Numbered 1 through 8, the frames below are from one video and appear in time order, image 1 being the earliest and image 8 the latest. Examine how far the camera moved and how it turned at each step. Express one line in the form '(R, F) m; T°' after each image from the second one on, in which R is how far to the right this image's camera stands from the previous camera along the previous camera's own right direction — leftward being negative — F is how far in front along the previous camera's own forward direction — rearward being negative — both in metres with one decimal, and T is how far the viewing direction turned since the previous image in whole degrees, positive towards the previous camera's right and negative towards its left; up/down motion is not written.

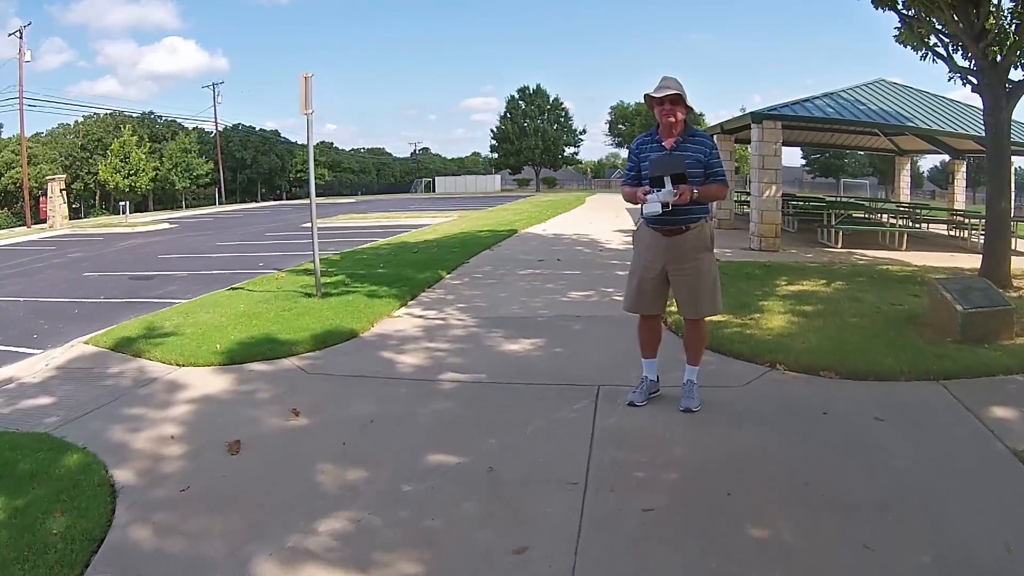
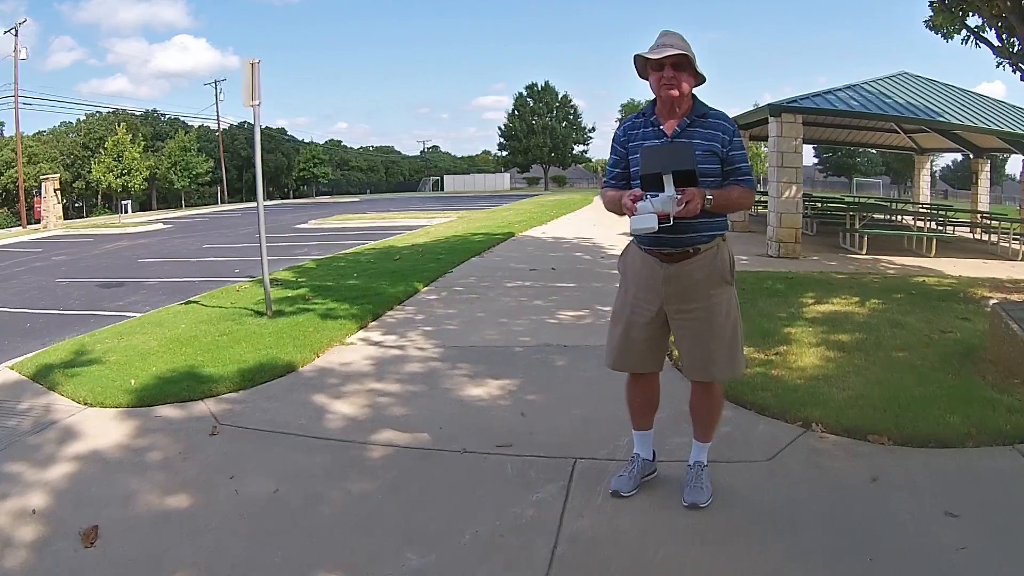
(+0.3, +1.1) m; -1°
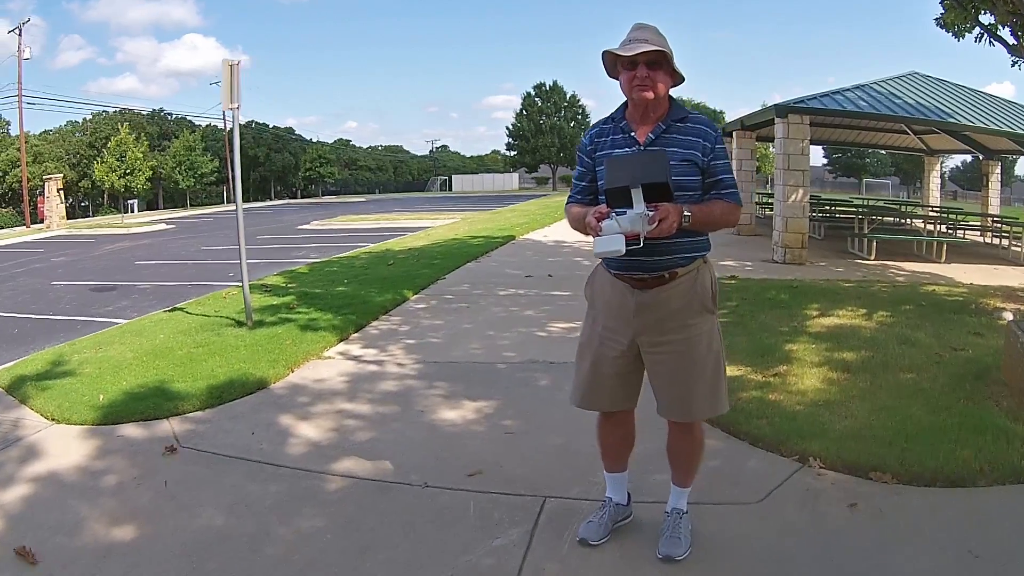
(+0.2, +0.3) m; -1°
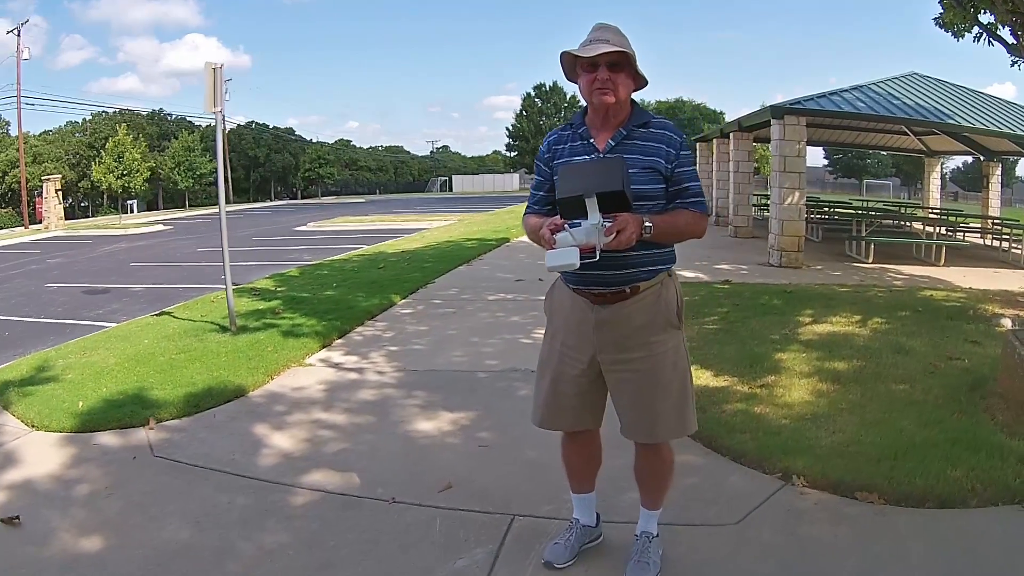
(+0.1, +0.1) m; 0°
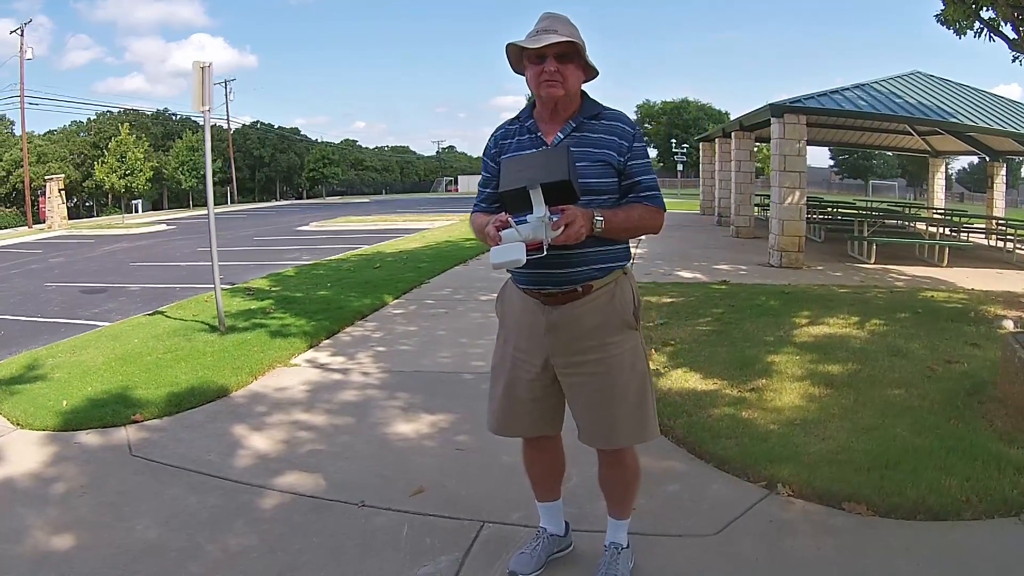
(+0.1, +0.1) m; 0°
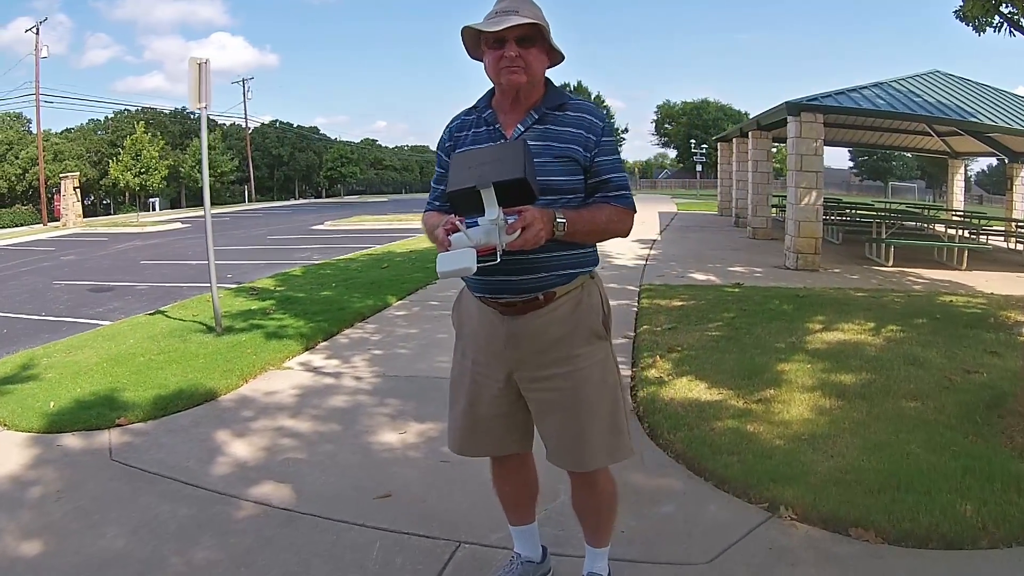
(+0.1, +0.2) m; -1°
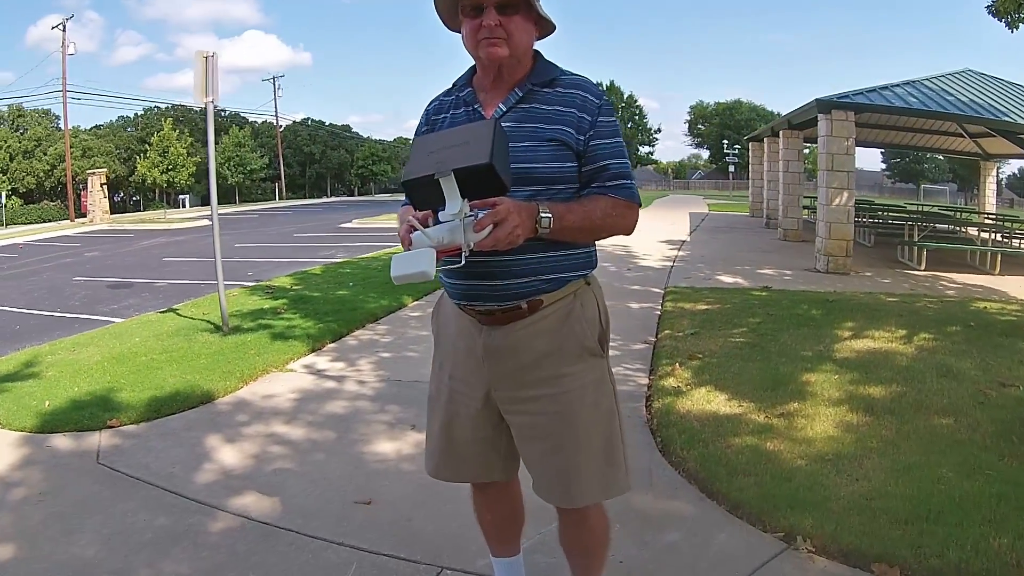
(+0.1, +0.2) m; -2°
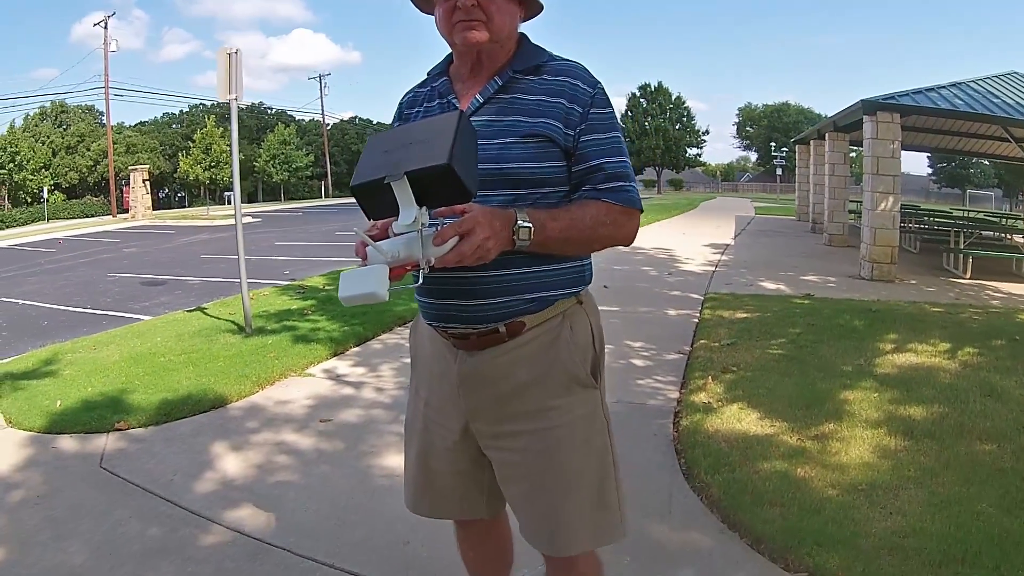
(+0.1, +0.2) m; -3°
